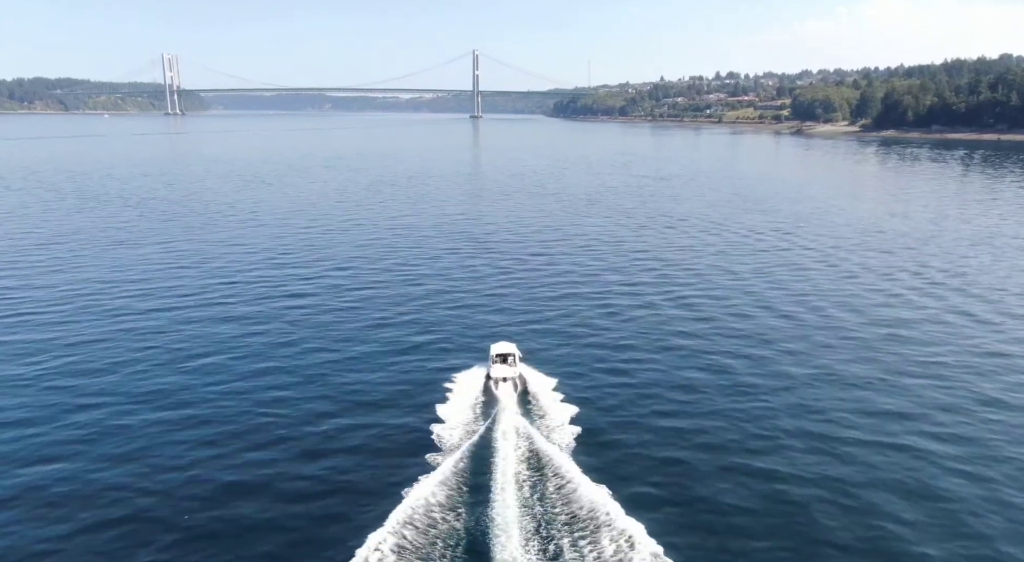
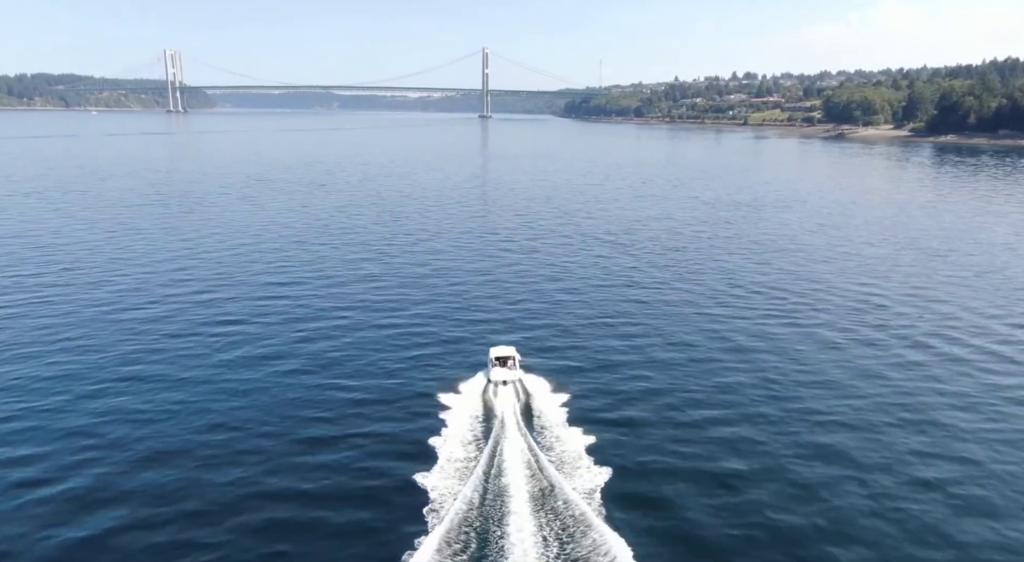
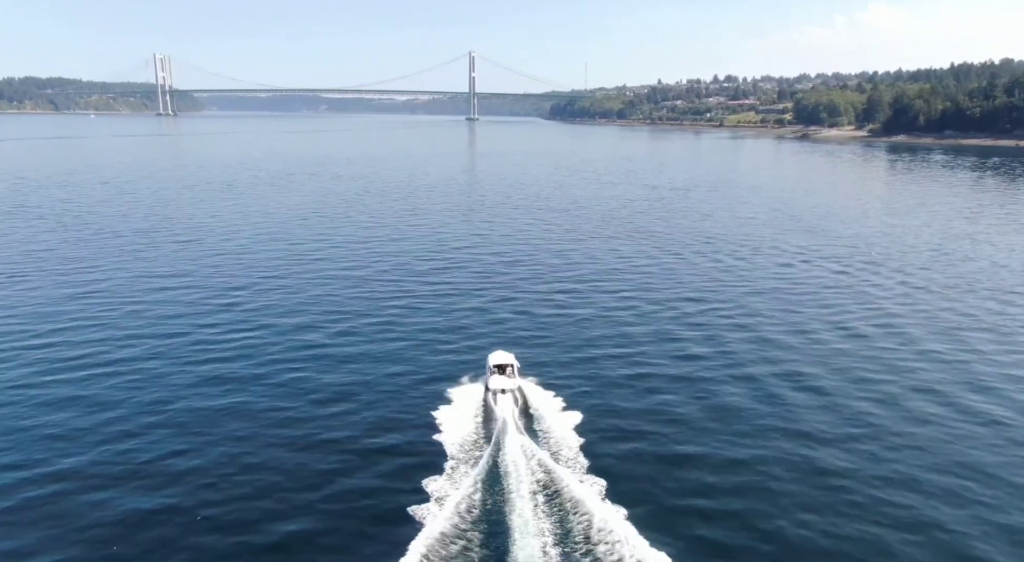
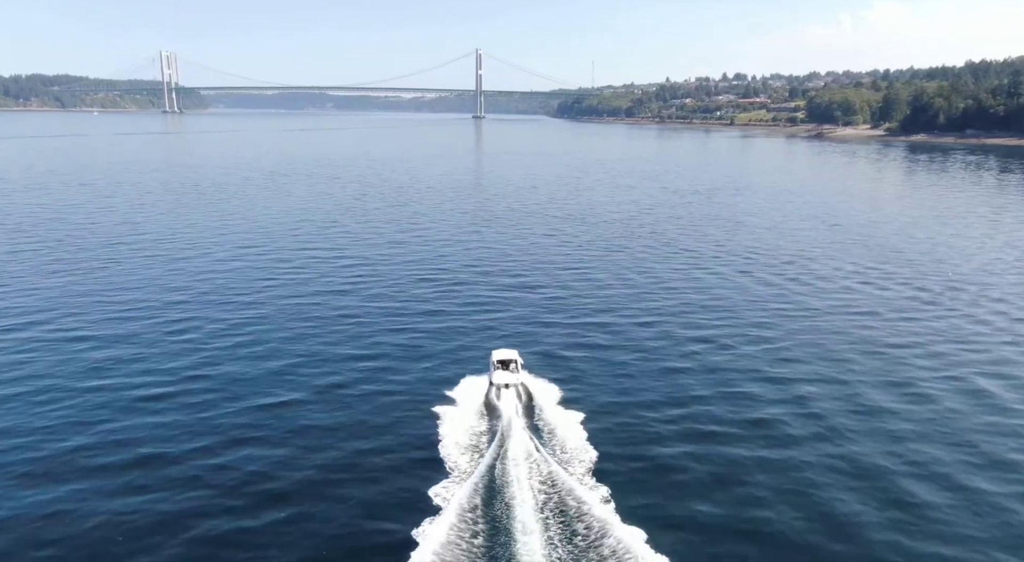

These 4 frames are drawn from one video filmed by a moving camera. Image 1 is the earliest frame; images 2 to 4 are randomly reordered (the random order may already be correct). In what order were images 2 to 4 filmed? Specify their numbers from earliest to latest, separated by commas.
3, 4, 2
